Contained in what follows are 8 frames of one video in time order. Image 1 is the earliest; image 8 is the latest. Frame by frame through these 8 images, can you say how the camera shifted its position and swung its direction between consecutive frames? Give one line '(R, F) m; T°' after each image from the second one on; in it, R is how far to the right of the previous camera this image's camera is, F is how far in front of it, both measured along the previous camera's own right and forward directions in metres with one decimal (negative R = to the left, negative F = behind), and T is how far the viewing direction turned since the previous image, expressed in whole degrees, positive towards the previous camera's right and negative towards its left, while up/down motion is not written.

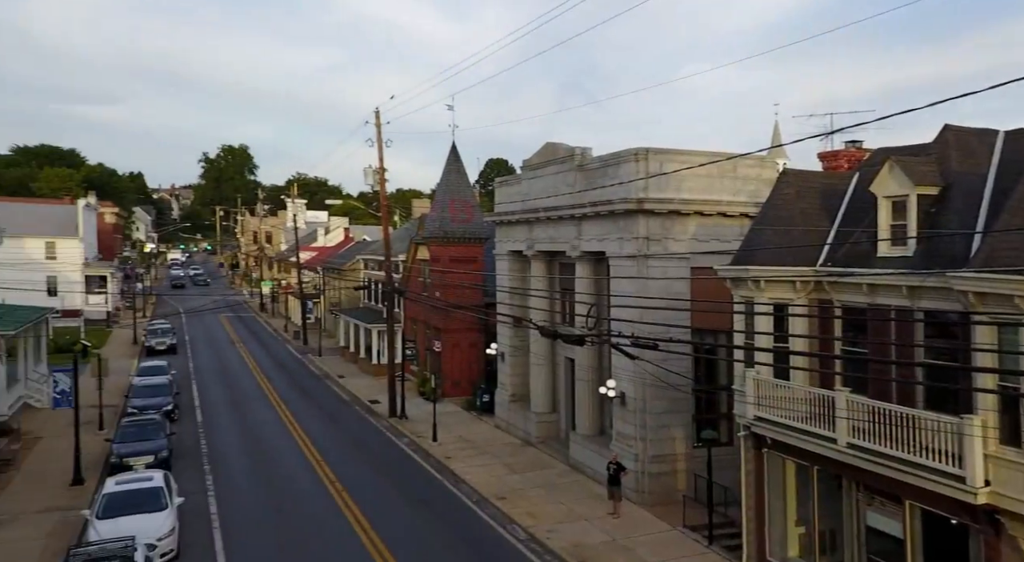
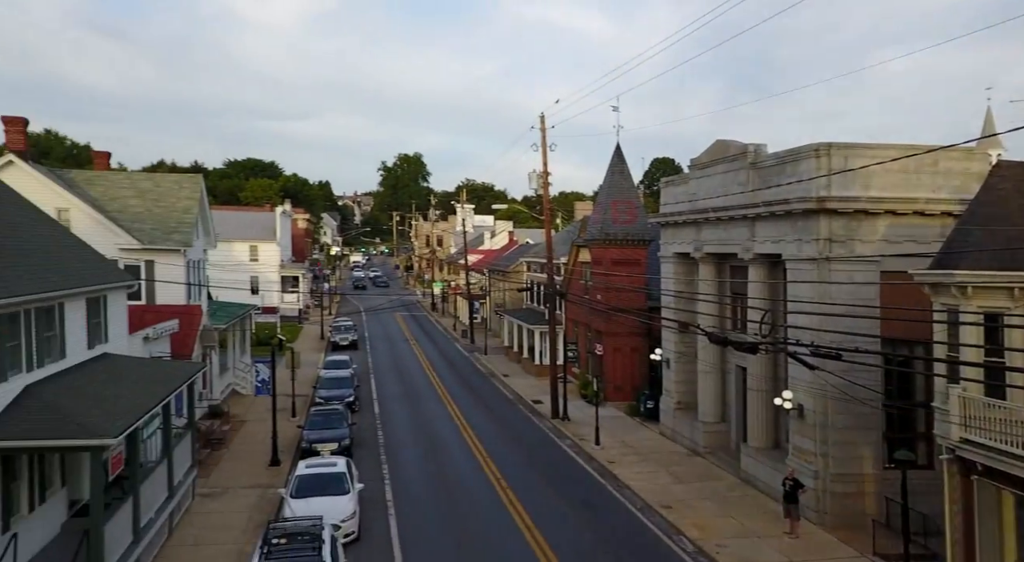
(0.0, 0.0) m; -13°
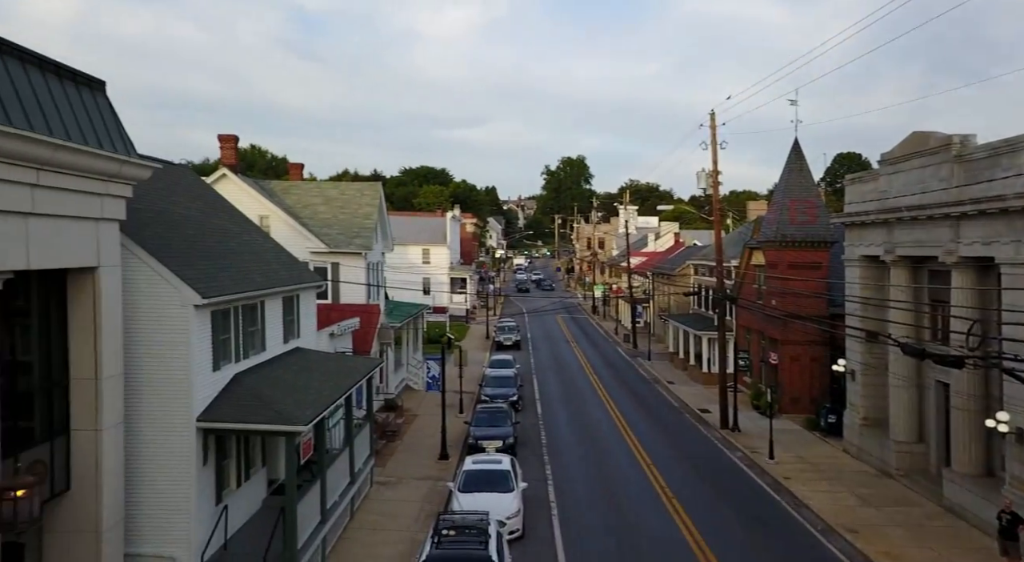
(-0.1, 0.0) m; -13°
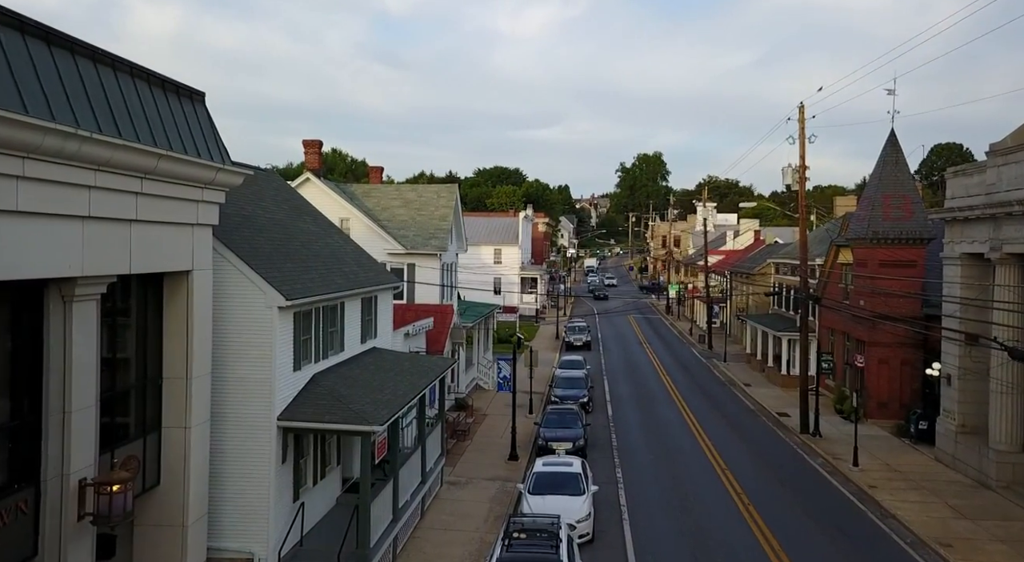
(+0.1, +0.1) m; -6°
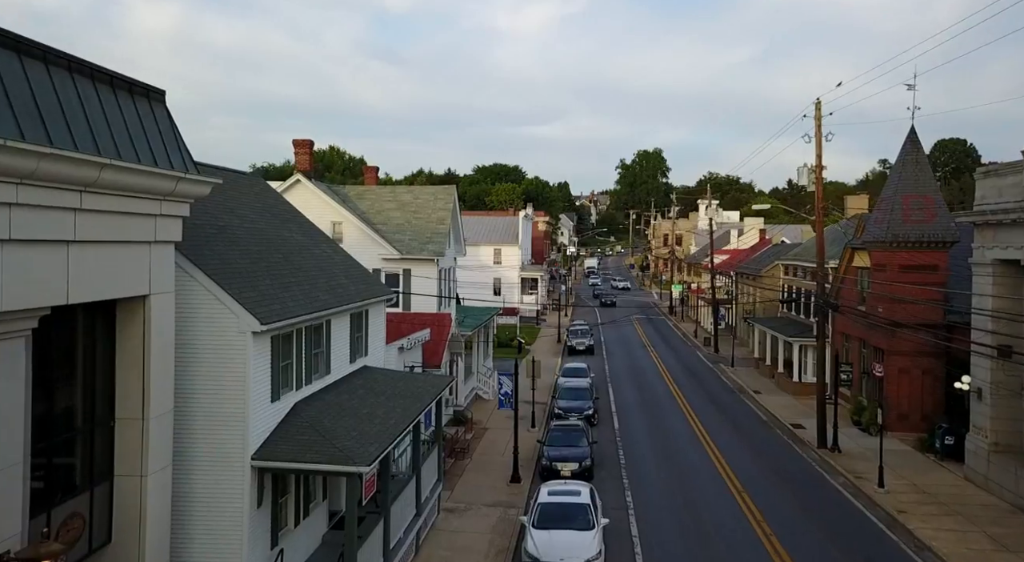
(-0.1, +1.3) m; 0°
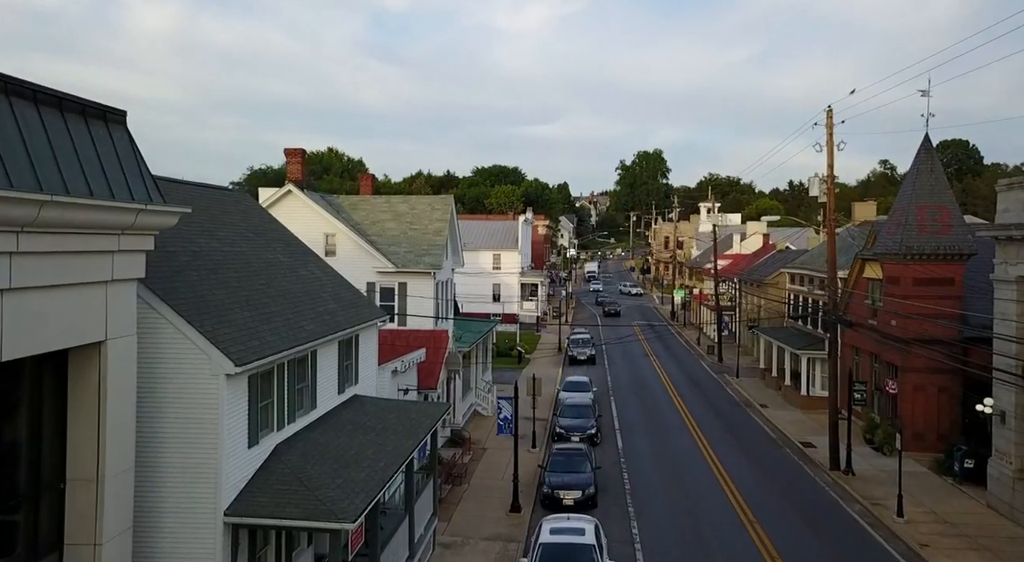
(0.0, +1.0) m; 0°
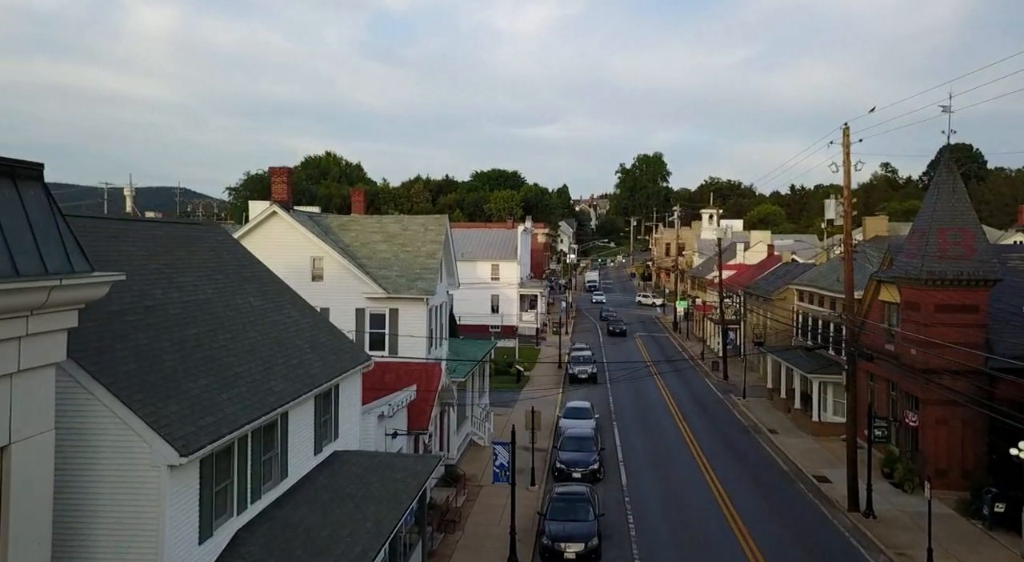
(+0.1, +1.4) m; 0°
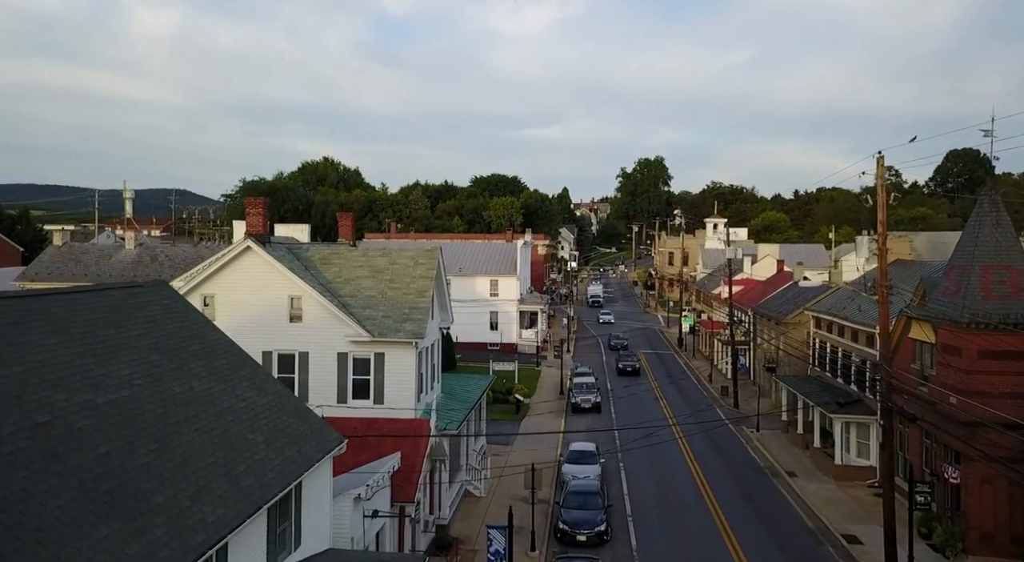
(+0.1, +2.3) m; 0°
